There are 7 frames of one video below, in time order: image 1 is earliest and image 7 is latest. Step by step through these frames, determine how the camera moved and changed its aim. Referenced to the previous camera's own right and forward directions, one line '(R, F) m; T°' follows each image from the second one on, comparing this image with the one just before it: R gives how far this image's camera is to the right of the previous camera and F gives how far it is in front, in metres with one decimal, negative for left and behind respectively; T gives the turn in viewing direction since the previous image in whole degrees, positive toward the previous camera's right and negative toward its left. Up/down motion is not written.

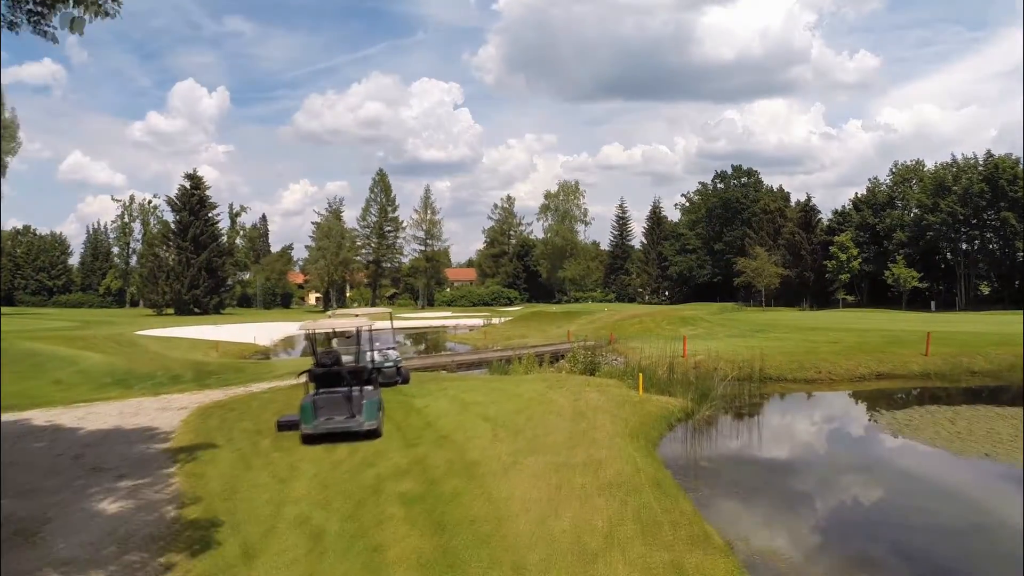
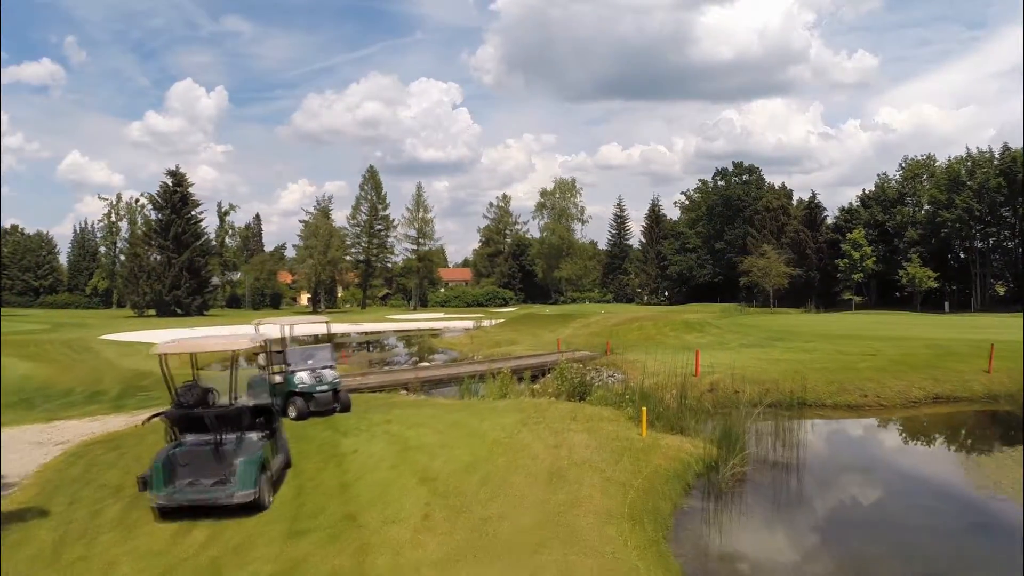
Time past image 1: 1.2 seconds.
(+0.2, +1.3) m; 0°
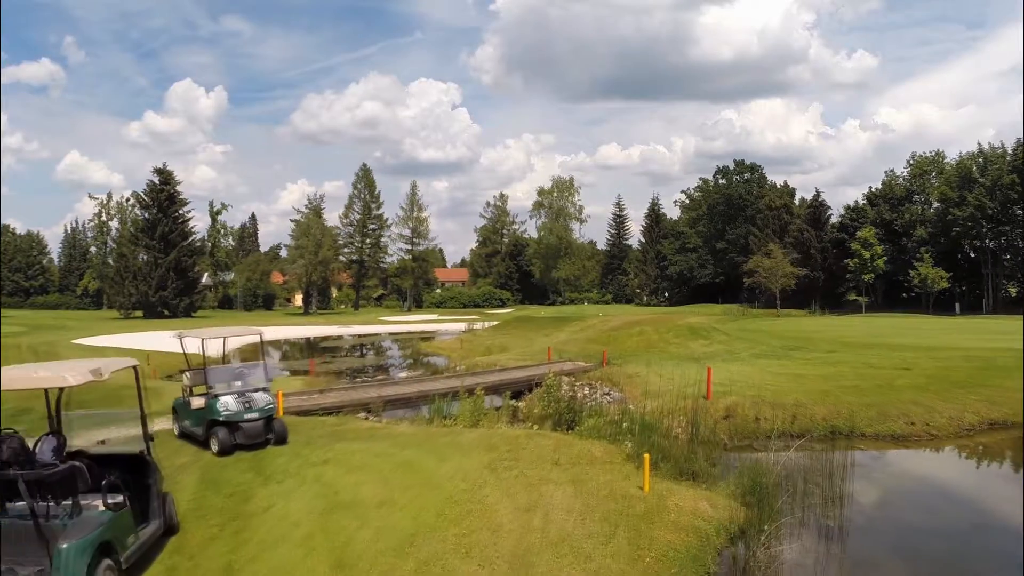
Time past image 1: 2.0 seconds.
(+0.2, +0.9) m; 0°
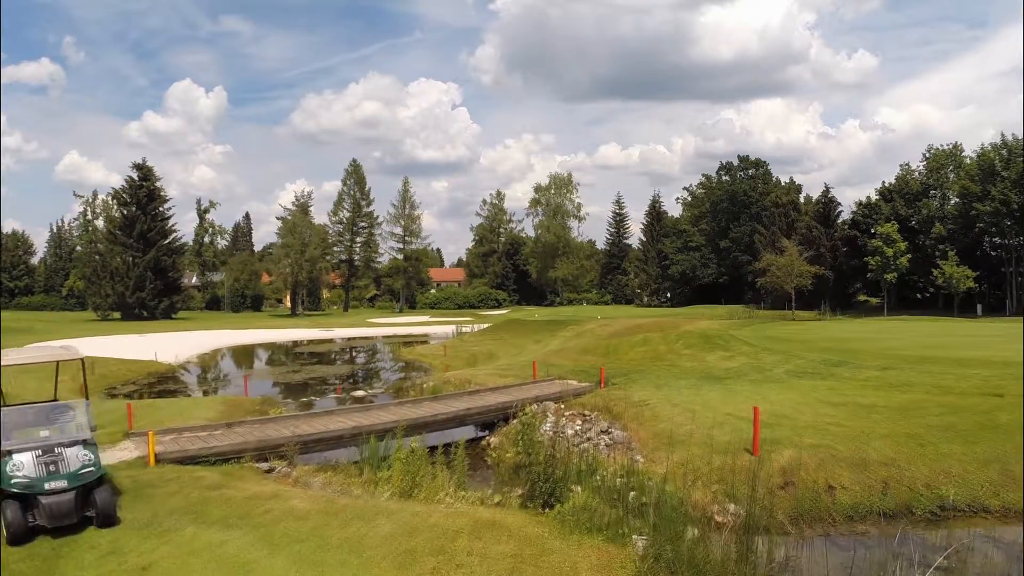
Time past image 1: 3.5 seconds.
(+0.2, +1.5) m; 0°
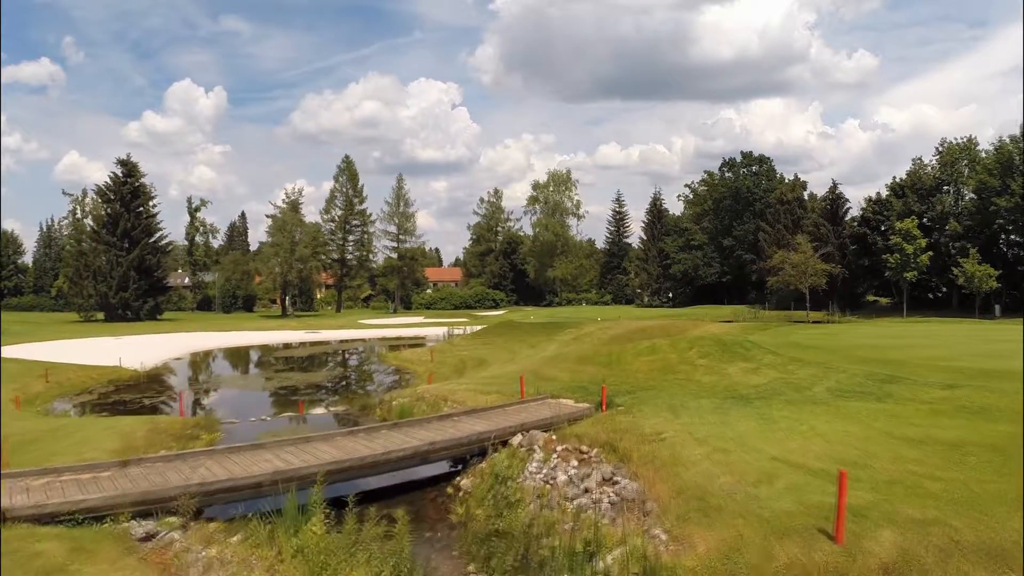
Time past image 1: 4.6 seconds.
(+0.1, +1.1) m; 0°
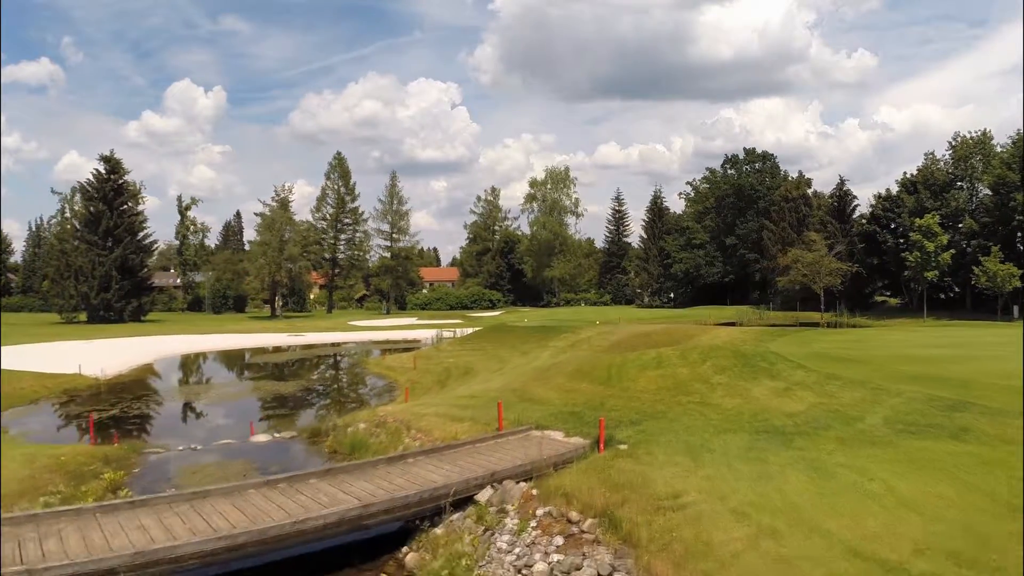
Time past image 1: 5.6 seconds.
(+0.2, +1.1) m; 0°
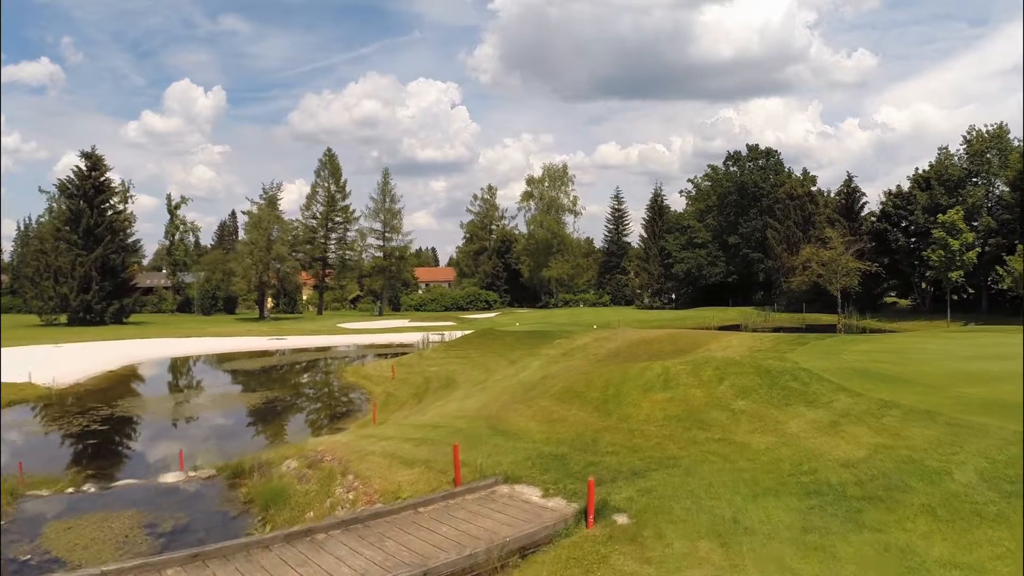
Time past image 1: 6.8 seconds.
(+0.2, +1.1) m; 0°
